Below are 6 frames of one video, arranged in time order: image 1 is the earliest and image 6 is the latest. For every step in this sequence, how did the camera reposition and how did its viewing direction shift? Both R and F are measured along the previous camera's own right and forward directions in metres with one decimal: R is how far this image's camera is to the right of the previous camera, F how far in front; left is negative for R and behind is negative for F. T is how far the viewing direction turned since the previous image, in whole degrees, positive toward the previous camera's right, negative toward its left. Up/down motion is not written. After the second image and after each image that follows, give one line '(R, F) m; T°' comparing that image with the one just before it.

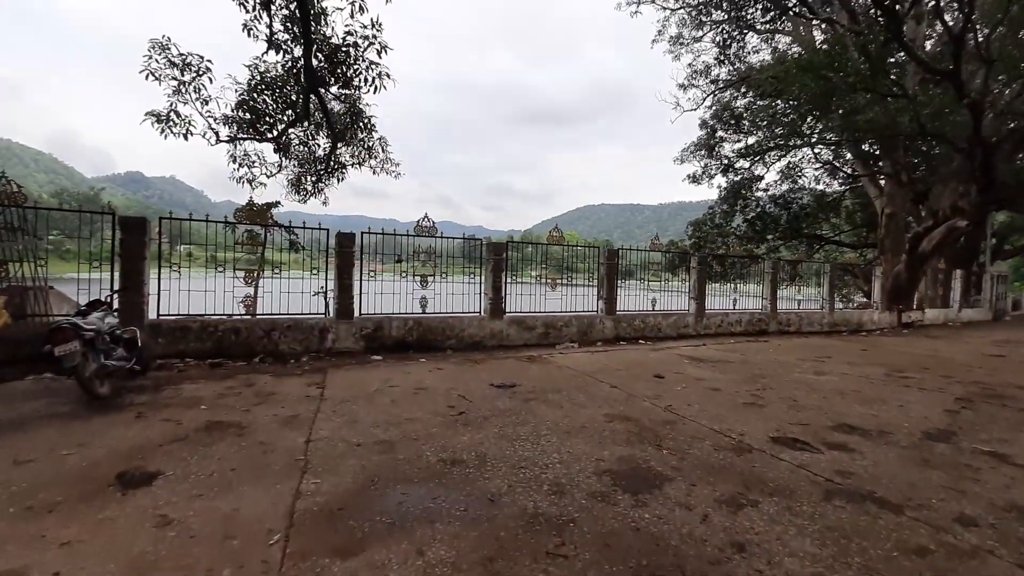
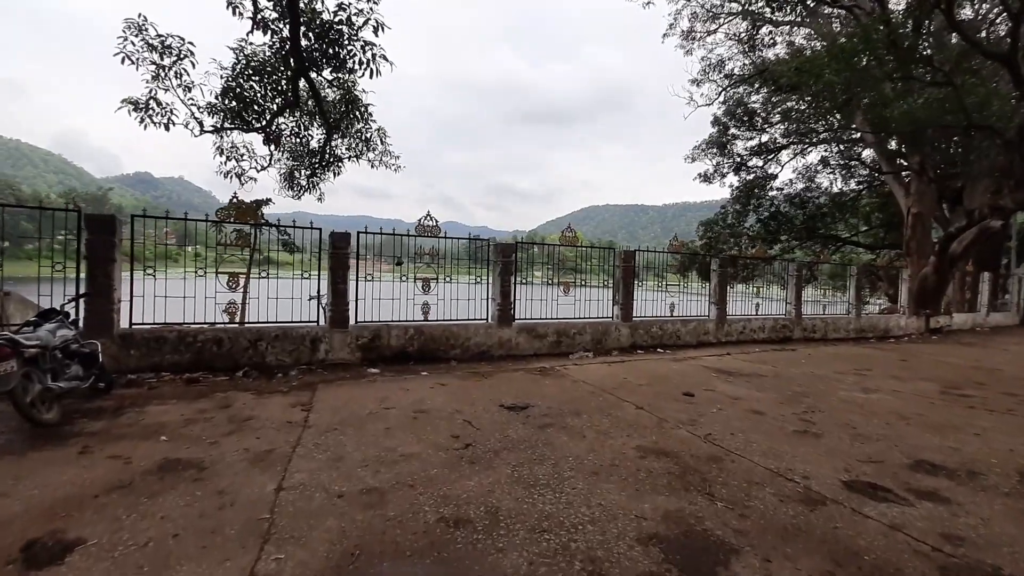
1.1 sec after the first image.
(-0.1, +0.6) m; -1°
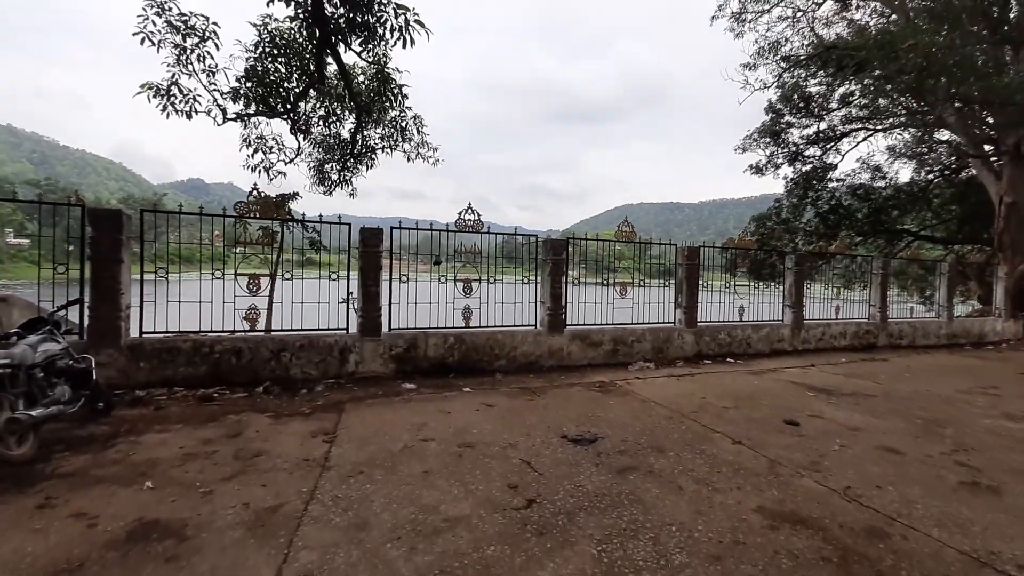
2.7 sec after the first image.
(-0.2, +0.8) m; -4°
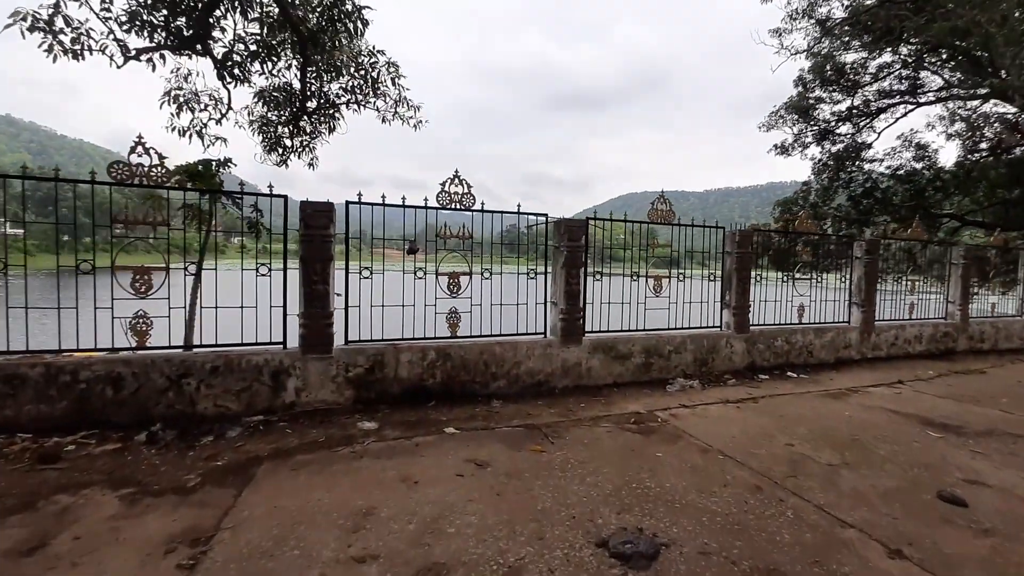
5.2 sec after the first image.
(0.0, +1.5) m; 0°
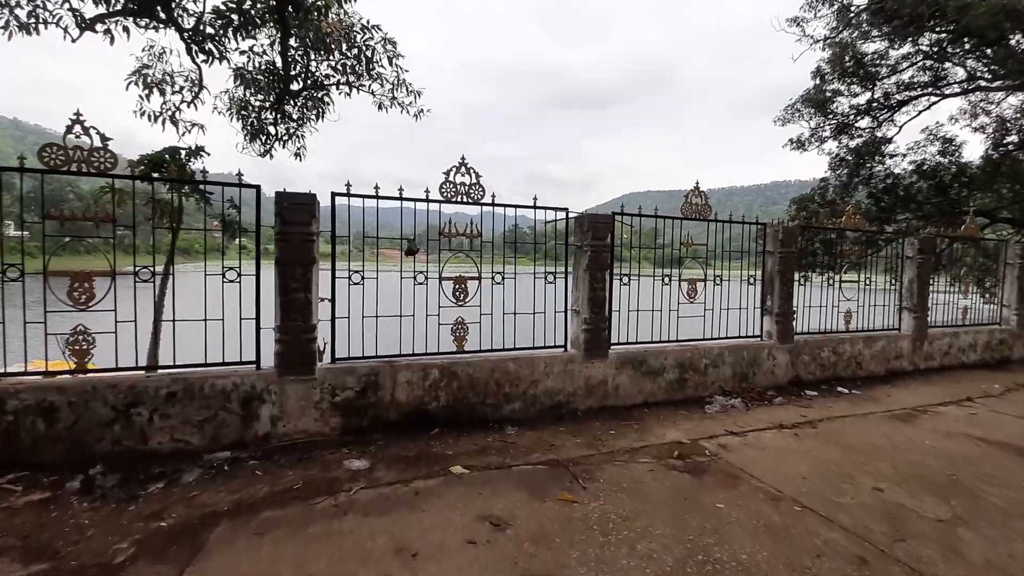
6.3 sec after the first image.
(-0.1, +0.7) m; 0°
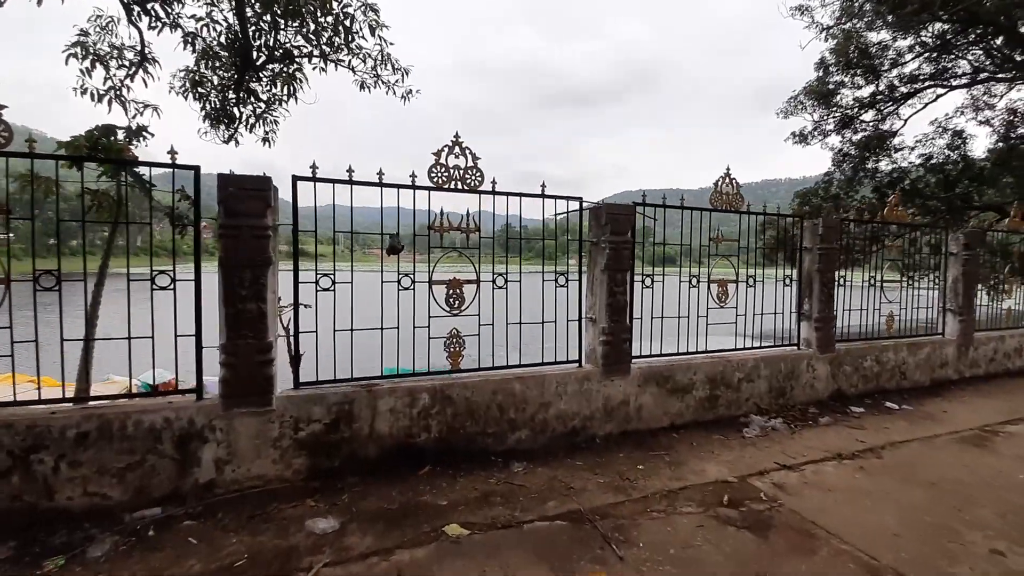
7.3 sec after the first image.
(-0.1, +0.7) m; +1°
